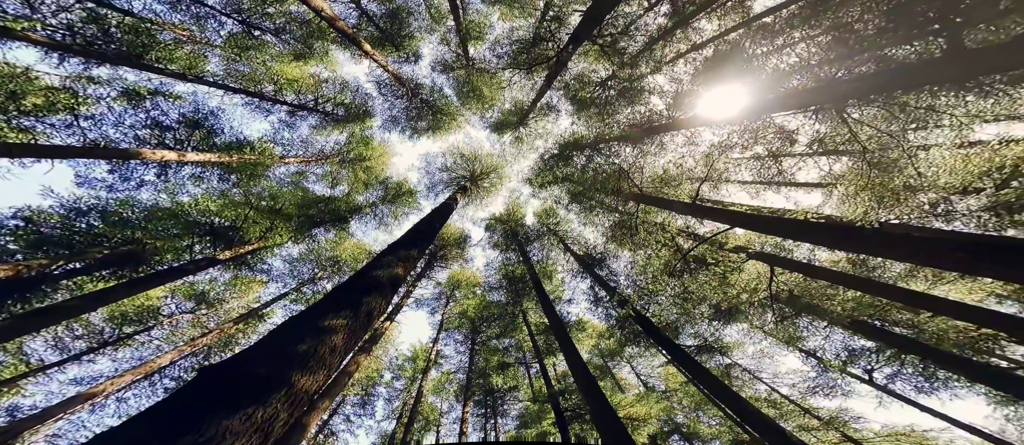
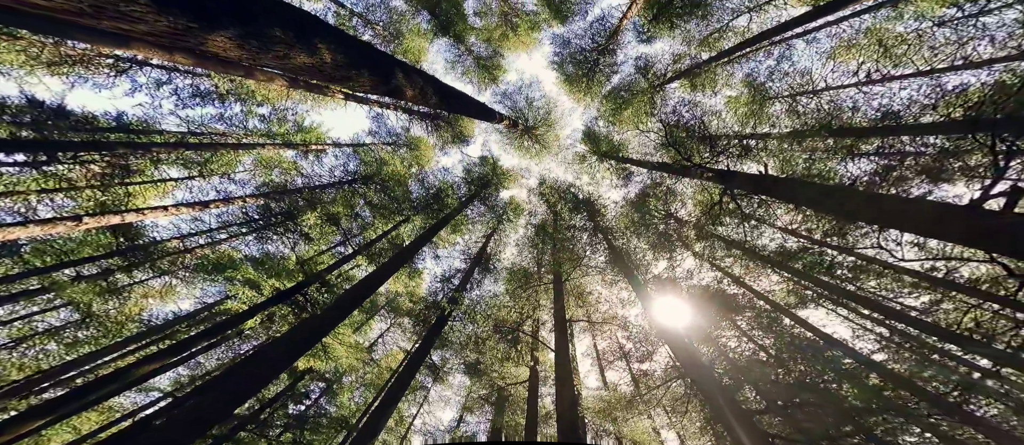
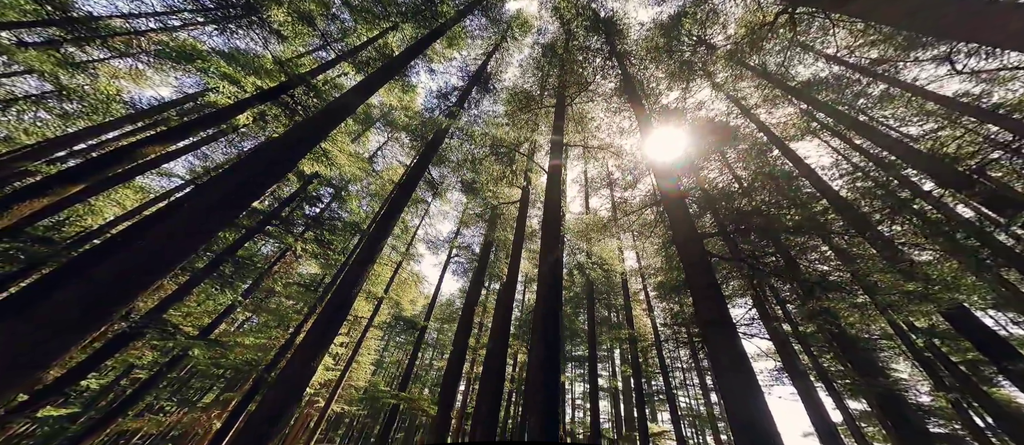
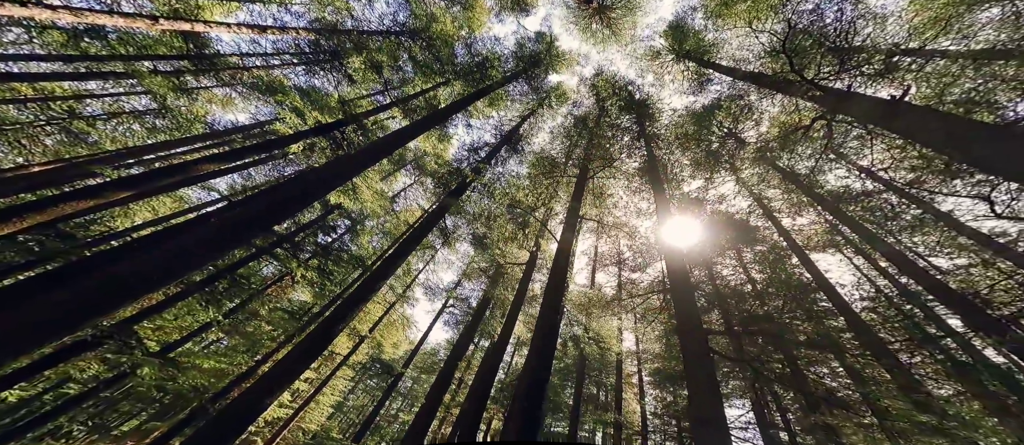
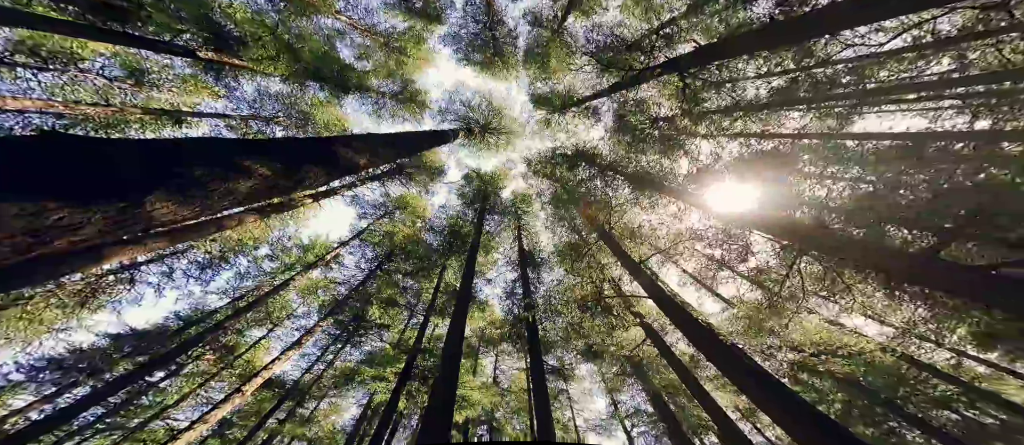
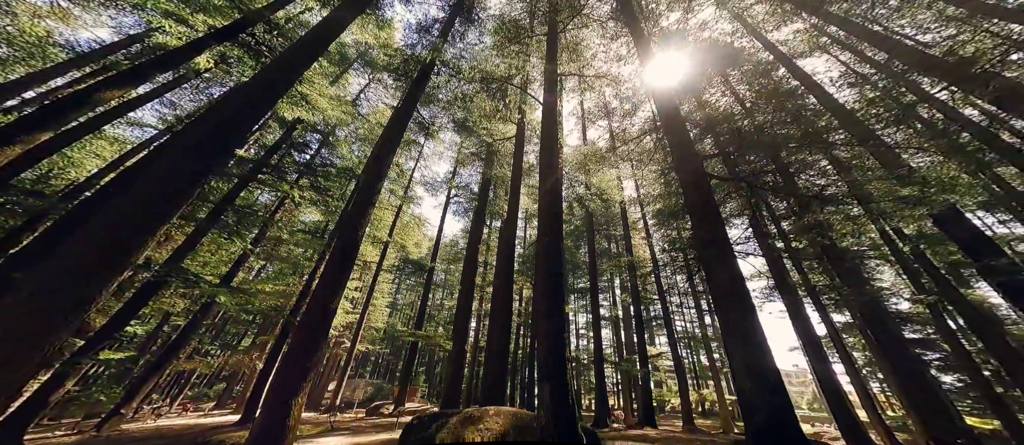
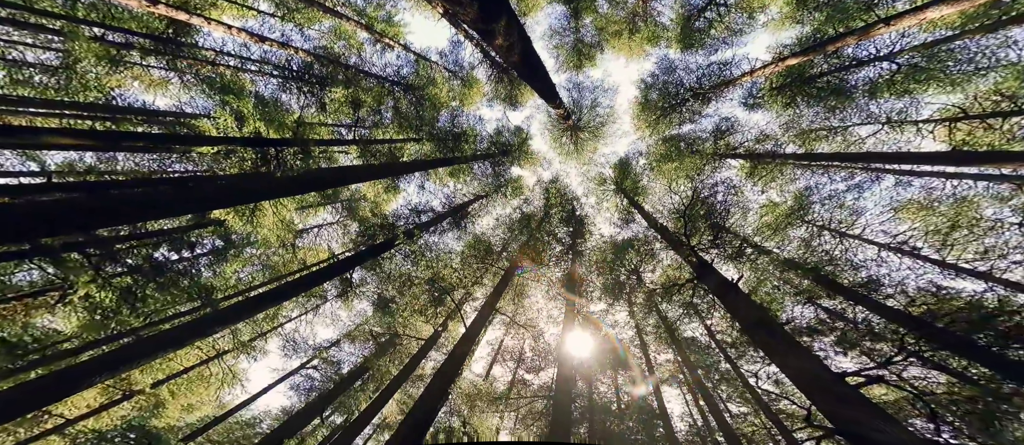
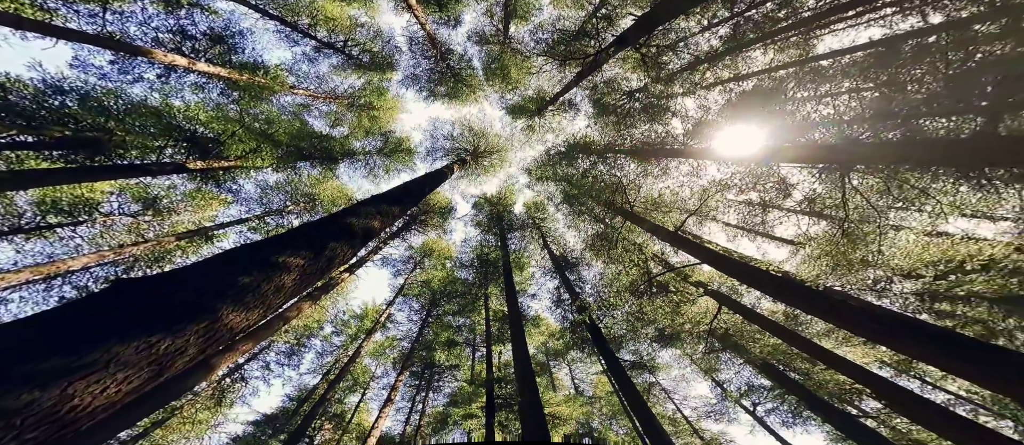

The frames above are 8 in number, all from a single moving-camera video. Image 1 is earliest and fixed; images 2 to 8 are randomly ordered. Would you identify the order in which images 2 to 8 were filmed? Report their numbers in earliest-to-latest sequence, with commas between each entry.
8, 5, 2, 7, 4, 3, 6
